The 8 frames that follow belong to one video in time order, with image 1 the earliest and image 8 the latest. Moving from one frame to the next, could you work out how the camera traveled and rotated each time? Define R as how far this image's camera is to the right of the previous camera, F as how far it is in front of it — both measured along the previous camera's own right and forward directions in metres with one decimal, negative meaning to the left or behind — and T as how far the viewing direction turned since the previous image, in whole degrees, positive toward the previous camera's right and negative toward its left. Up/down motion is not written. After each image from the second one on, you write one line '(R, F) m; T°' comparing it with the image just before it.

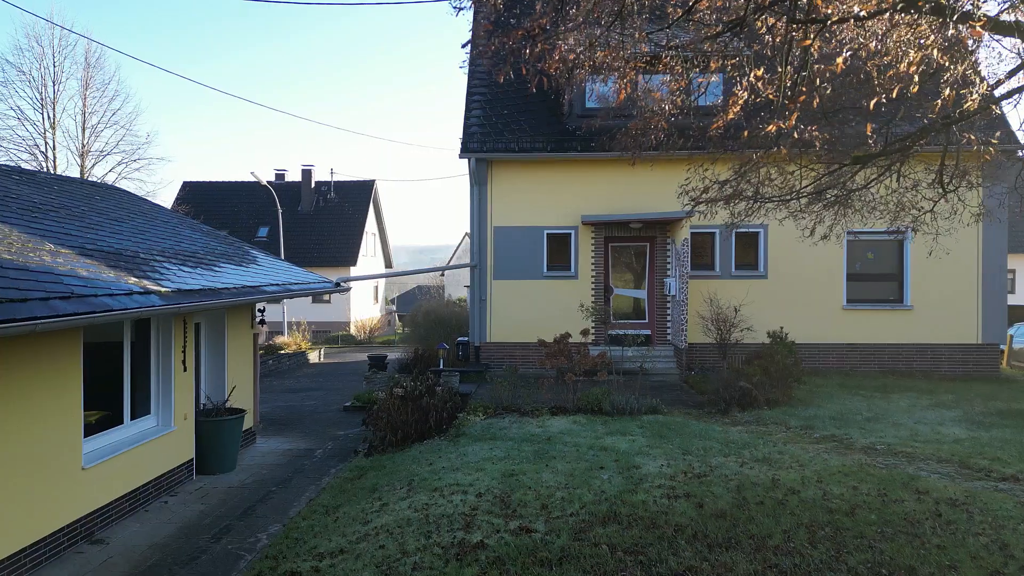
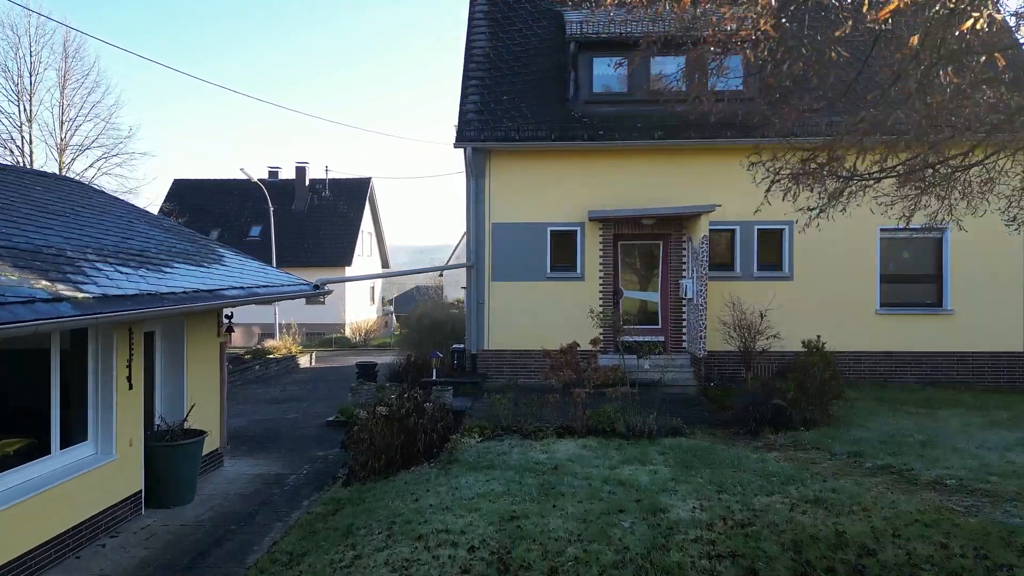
(0.0, +1.2) m; 0°
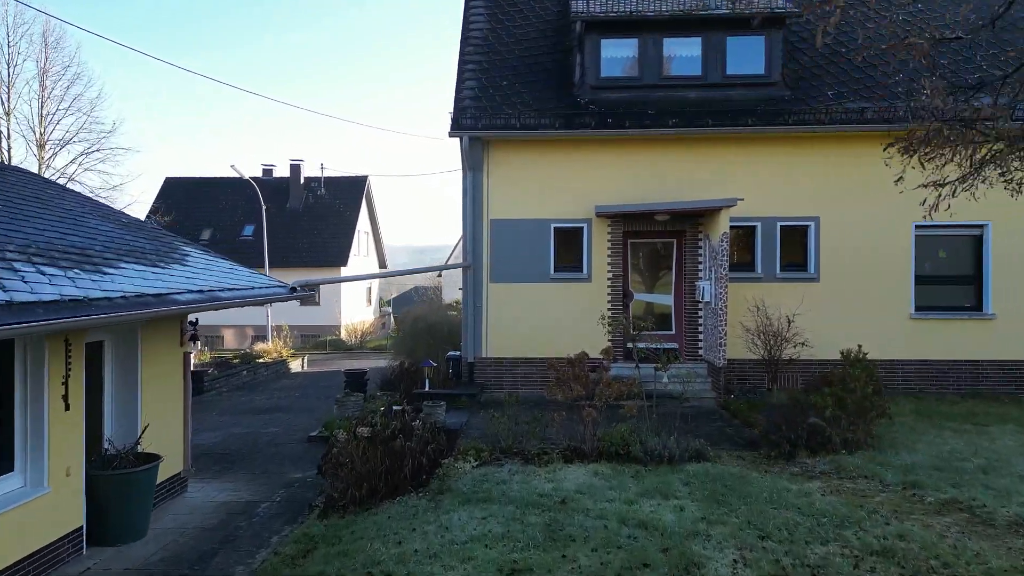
(0.0, +1.0) m; 0°
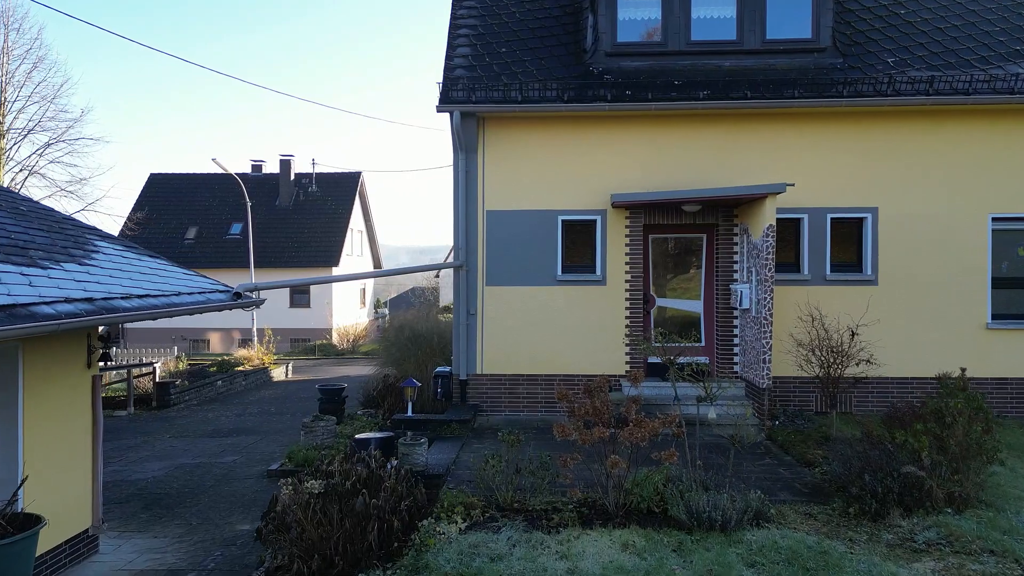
(0.0, +1.8) m; 0°
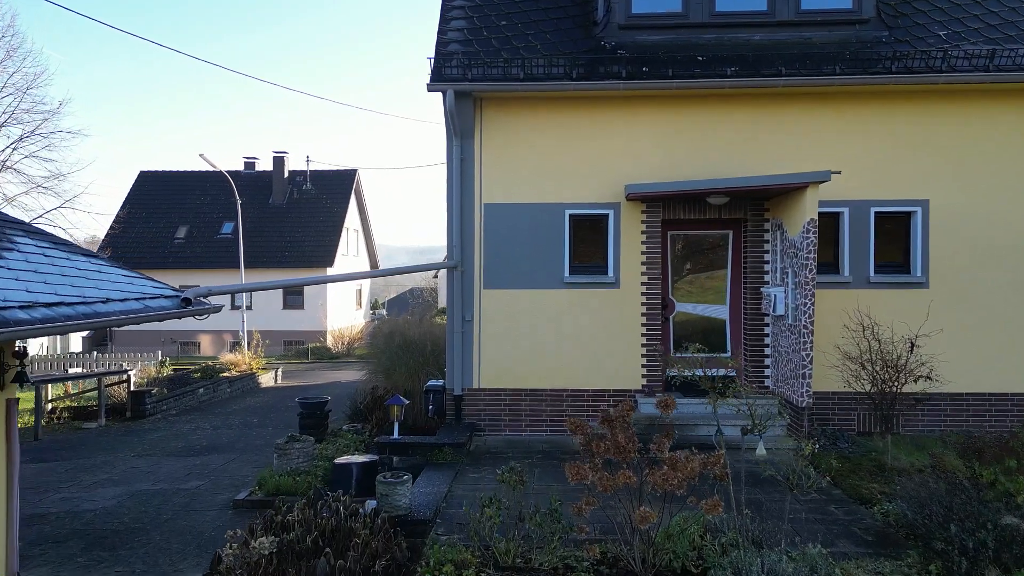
(0.0, +1.1) m; 0°
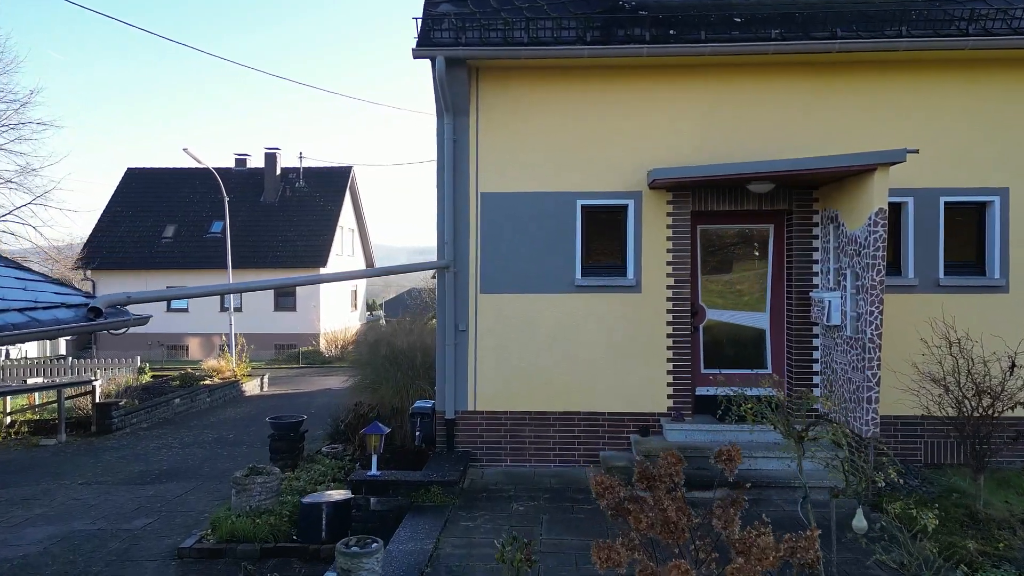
(0.0, +1.3) m; 0°
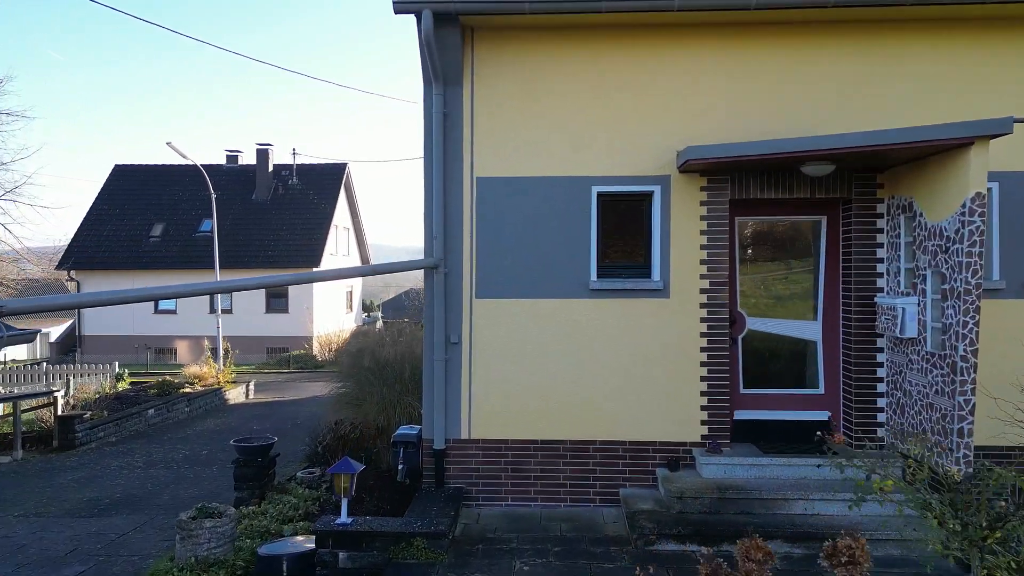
(0.0, +1.2) m; 0°
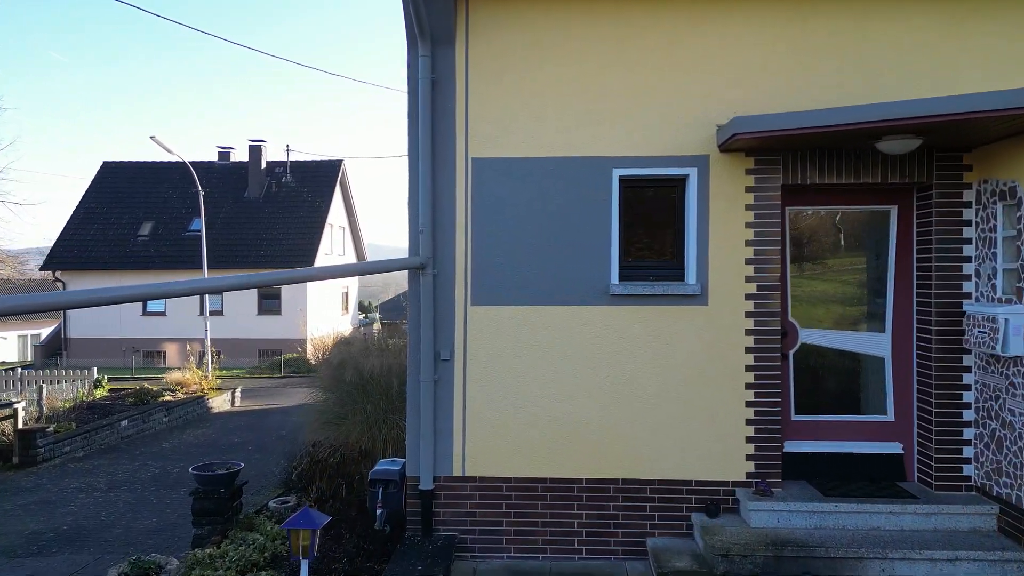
(0.0, +1.1) m; 0°
